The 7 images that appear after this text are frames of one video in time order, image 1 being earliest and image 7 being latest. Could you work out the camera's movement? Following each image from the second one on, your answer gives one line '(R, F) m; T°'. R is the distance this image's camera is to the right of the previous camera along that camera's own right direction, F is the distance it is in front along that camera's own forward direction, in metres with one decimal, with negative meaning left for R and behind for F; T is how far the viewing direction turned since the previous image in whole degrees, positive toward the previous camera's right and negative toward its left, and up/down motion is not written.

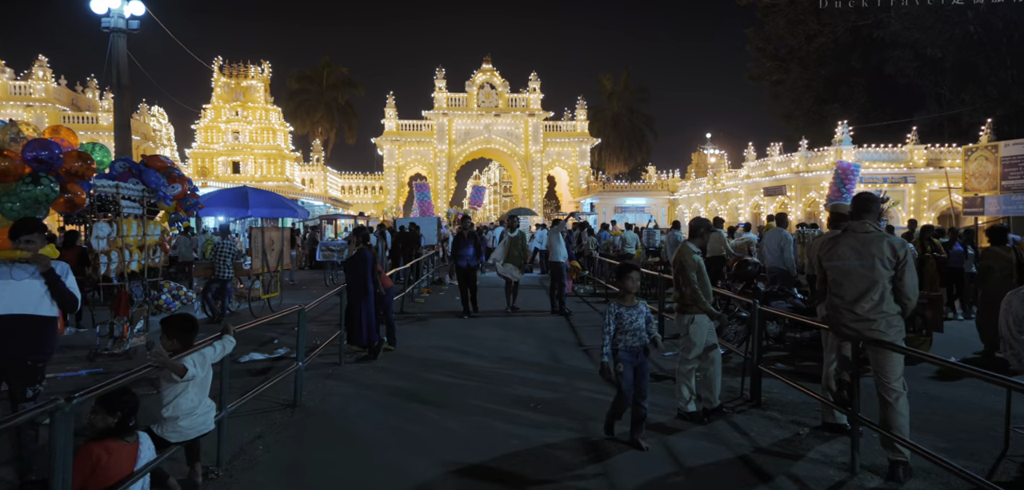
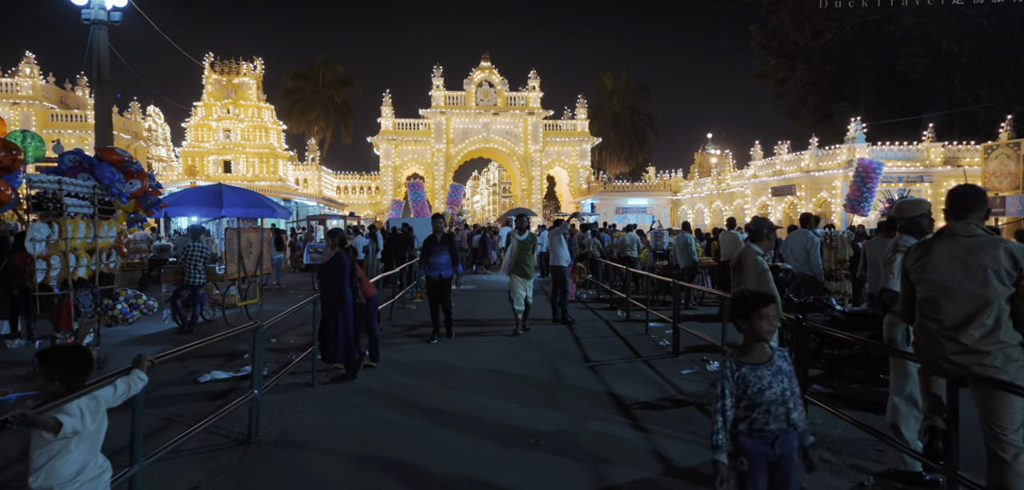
(0.0, +1.0) m; 0°
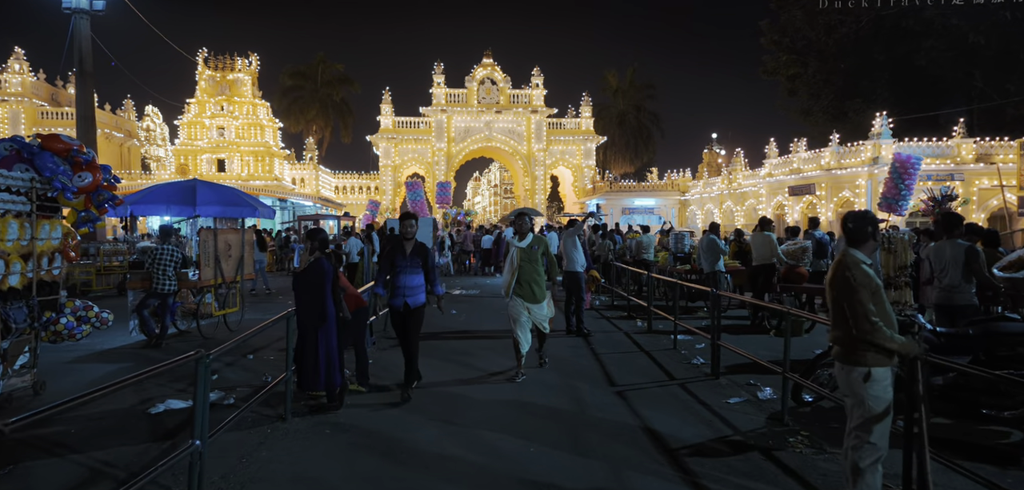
(-0.1, +1.2) m; 0°
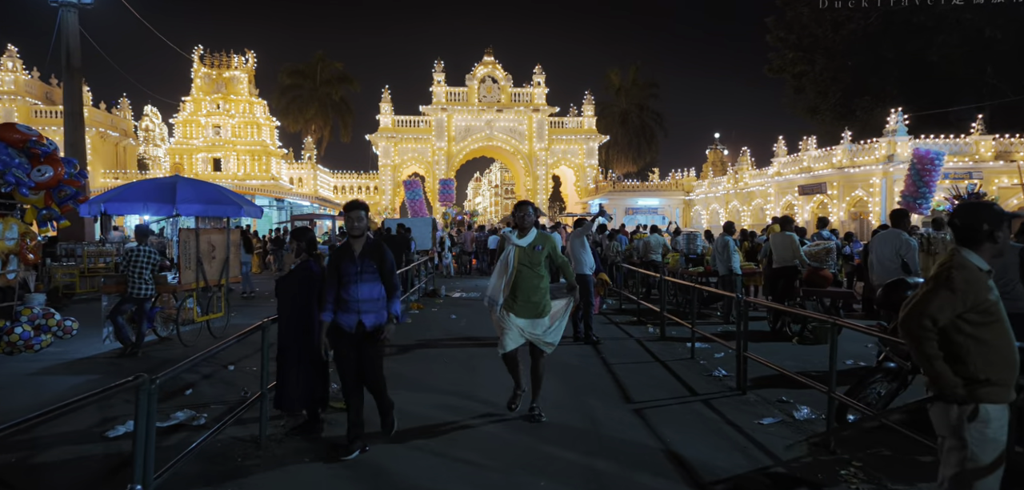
(0.0, +0.7) m; 0°
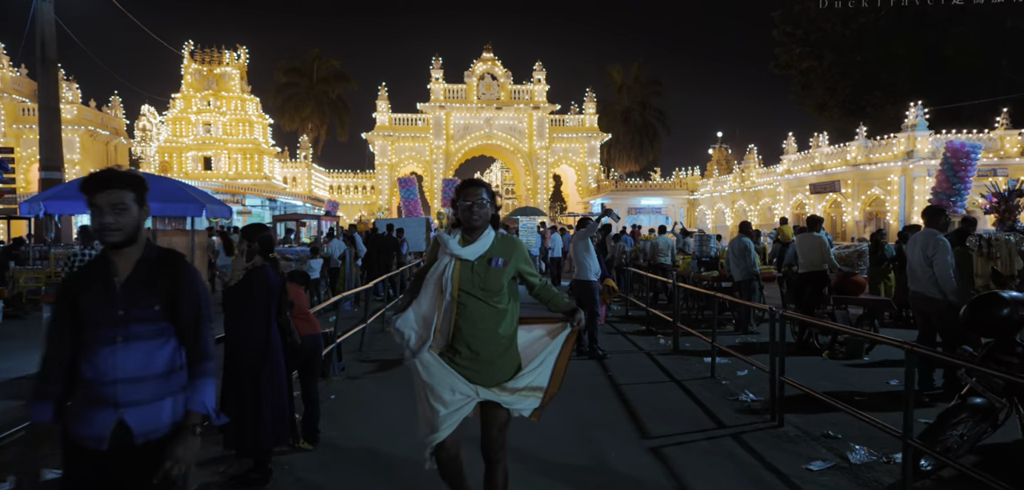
(+0.1, +1.0) m; 0°
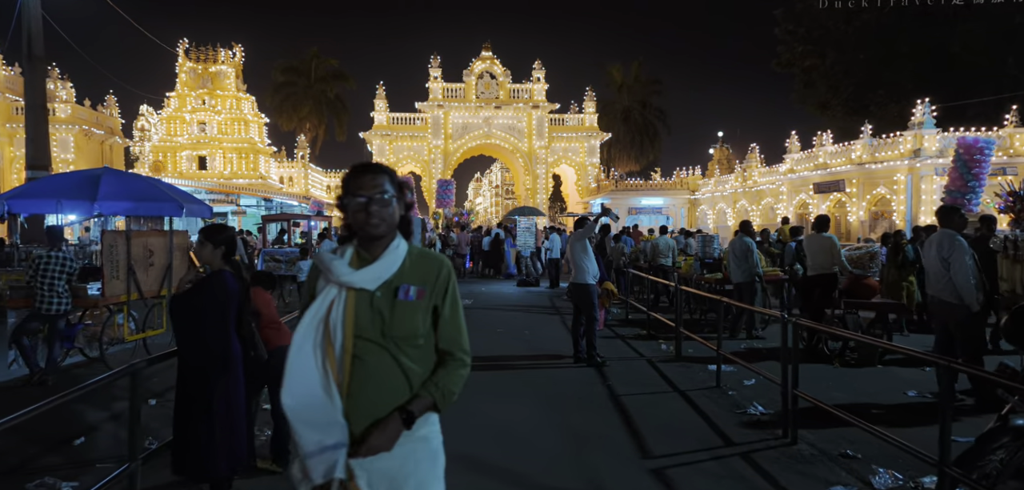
(+0.1, +0.4) m; 0°
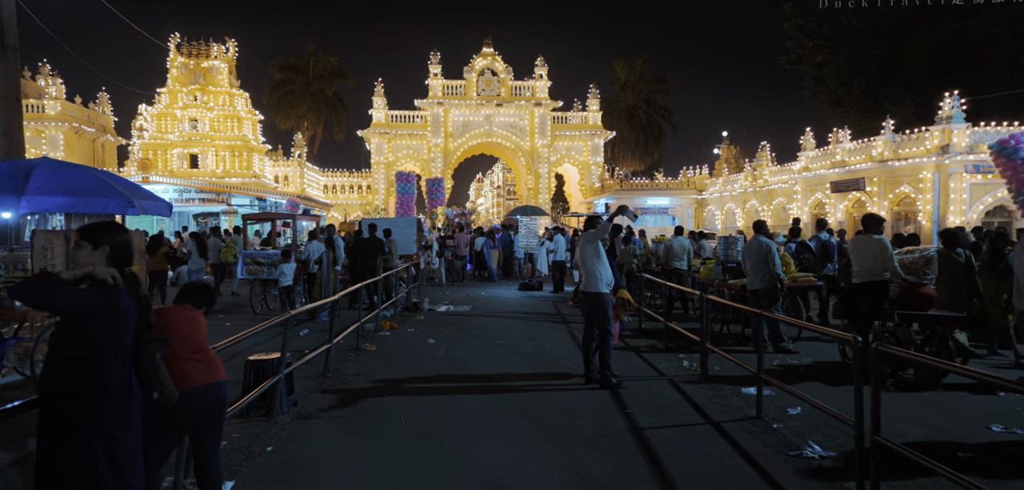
(0.0, +1.1) m; 0°
